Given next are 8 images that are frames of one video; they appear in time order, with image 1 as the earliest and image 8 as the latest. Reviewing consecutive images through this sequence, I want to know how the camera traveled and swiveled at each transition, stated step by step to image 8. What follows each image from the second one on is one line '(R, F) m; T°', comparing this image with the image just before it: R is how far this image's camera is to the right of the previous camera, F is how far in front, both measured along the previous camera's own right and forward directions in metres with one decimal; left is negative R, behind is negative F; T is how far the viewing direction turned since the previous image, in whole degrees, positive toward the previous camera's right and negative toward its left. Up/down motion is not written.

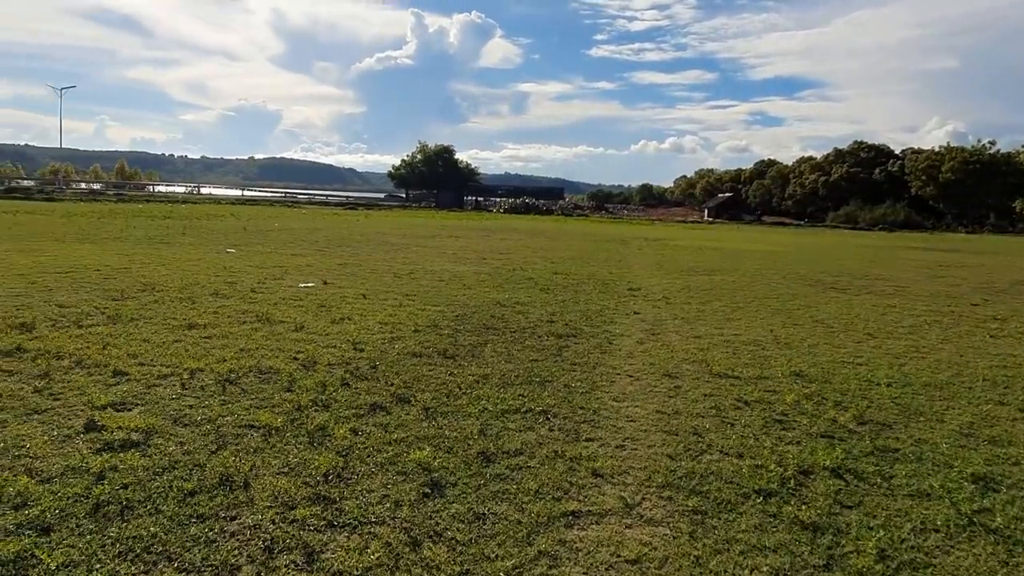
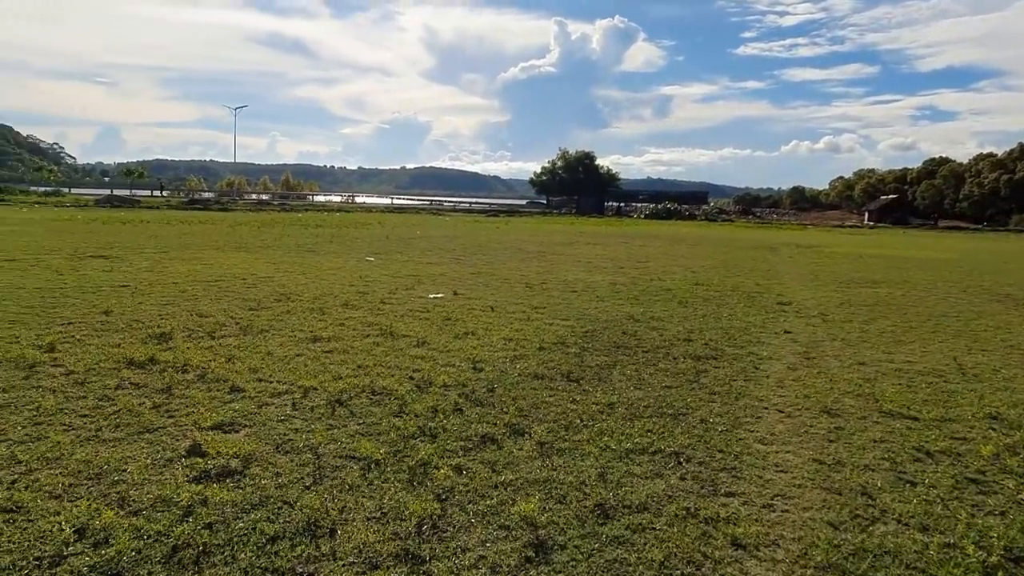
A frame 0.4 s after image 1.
(+0.1, +0.4) m; -11°
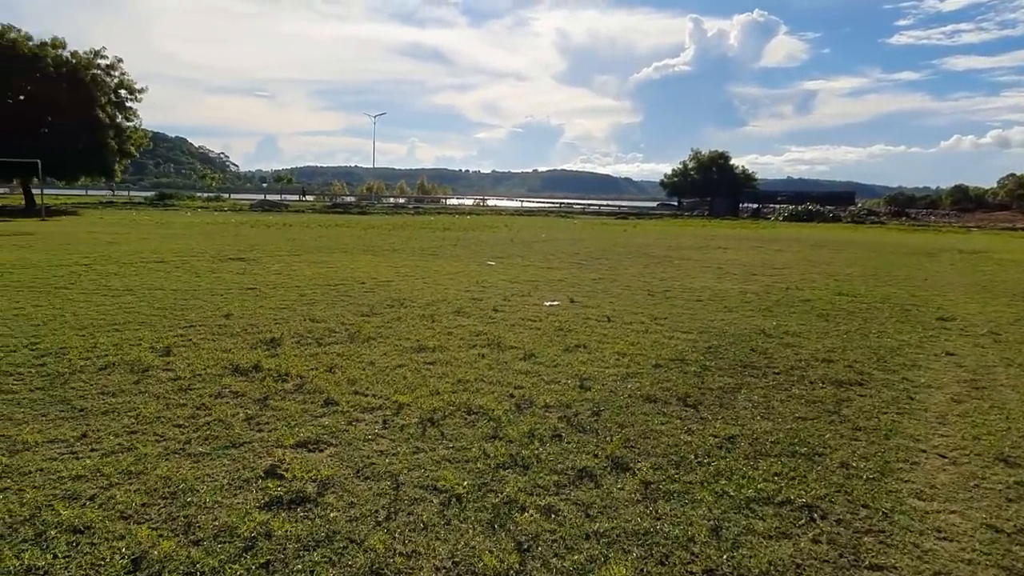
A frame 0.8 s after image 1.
(+0.1, +0.4) m; -10°
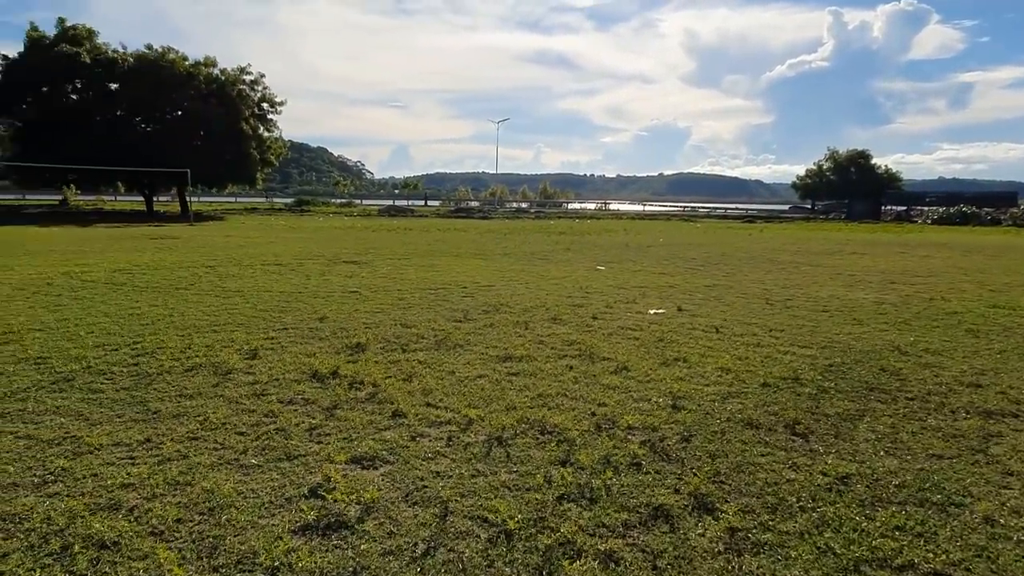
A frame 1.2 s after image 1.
(+0.2, +0.4) m; -10°
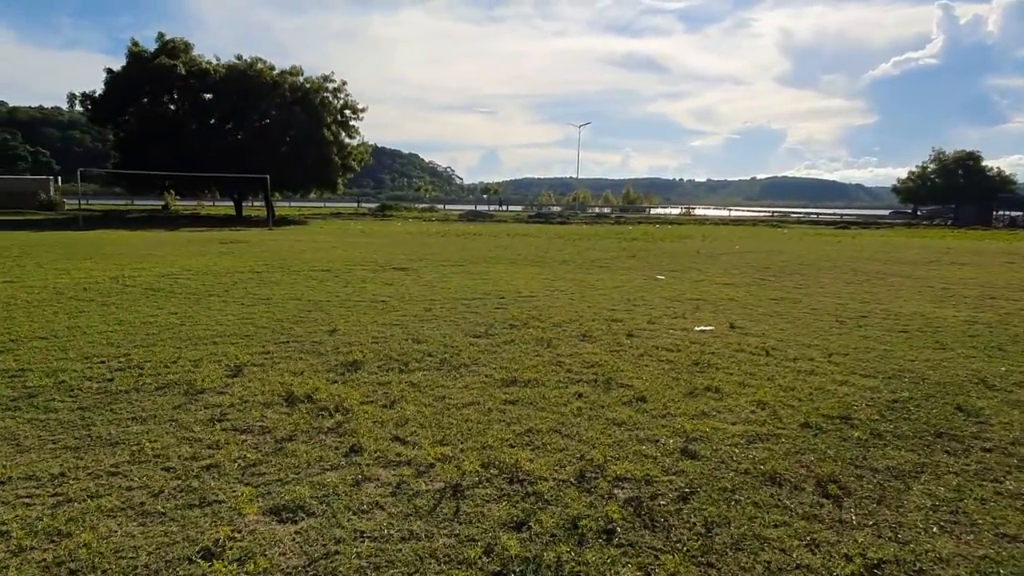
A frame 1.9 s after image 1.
(+0.5, +0.6) m; -7°
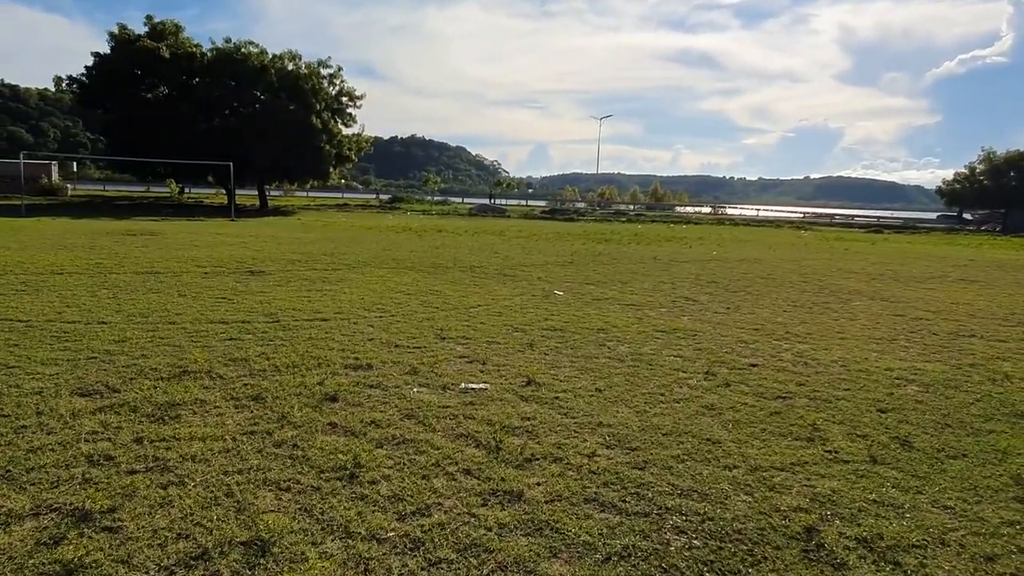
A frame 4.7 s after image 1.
(+2.3, +2.2) m; -3°
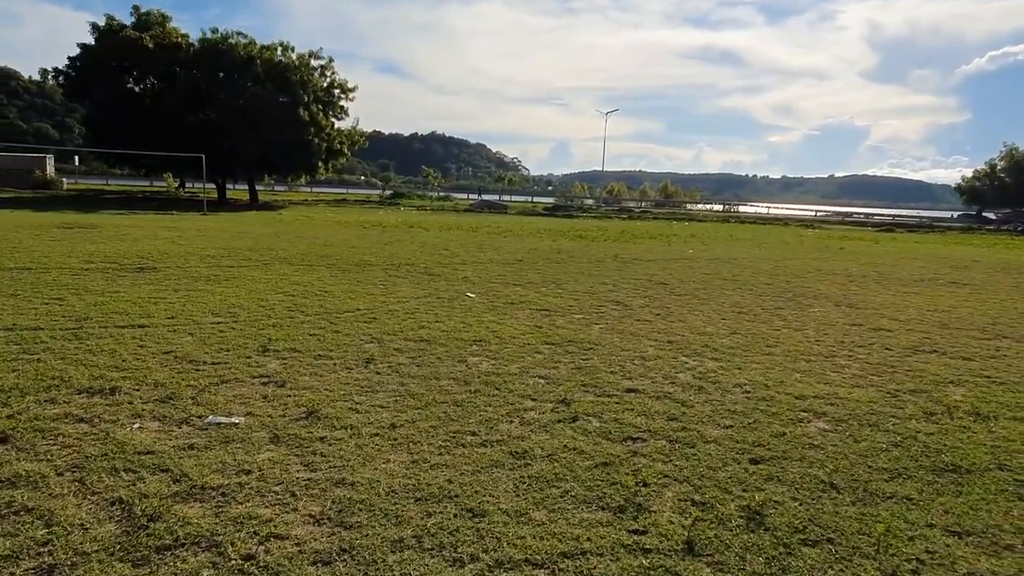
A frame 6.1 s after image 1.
(+1.3, +1.1) m; -2°
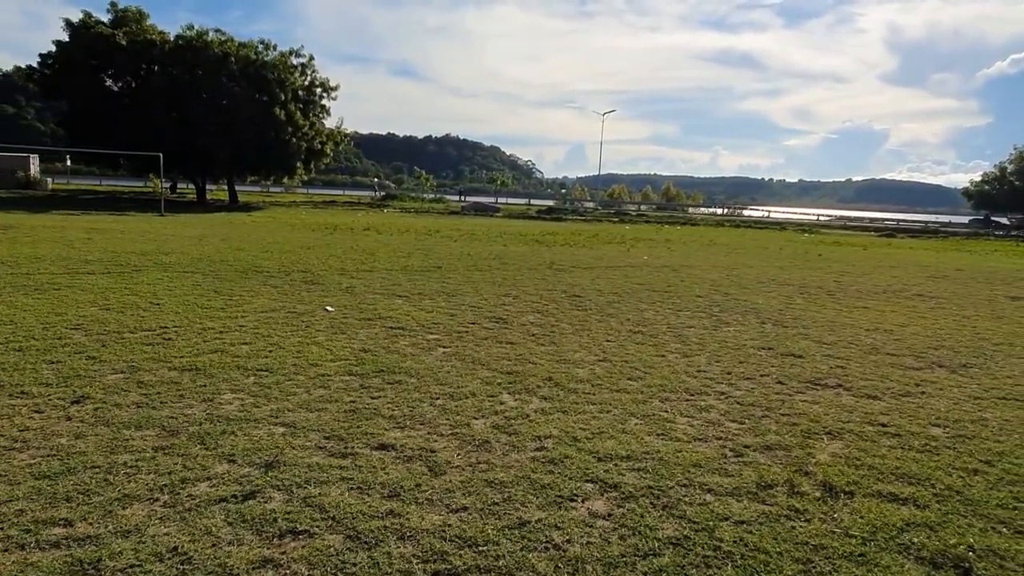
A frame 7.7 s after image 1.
(+1.4, +1.1) m; -1°
